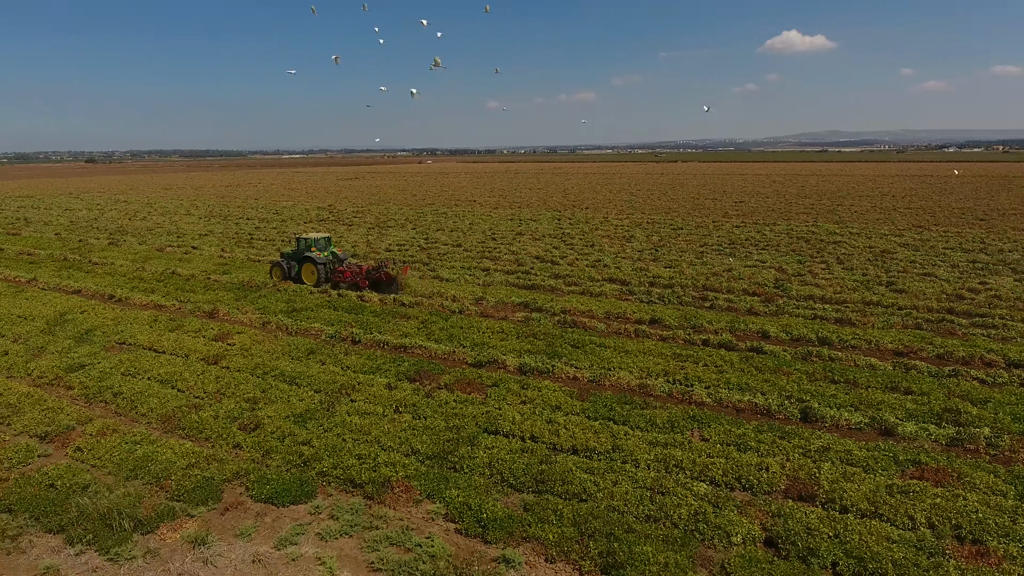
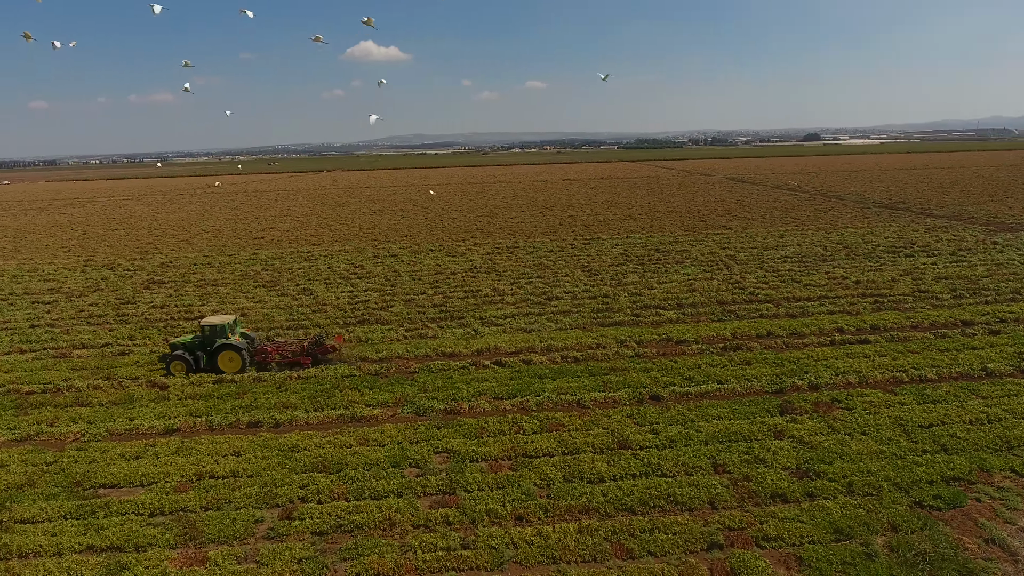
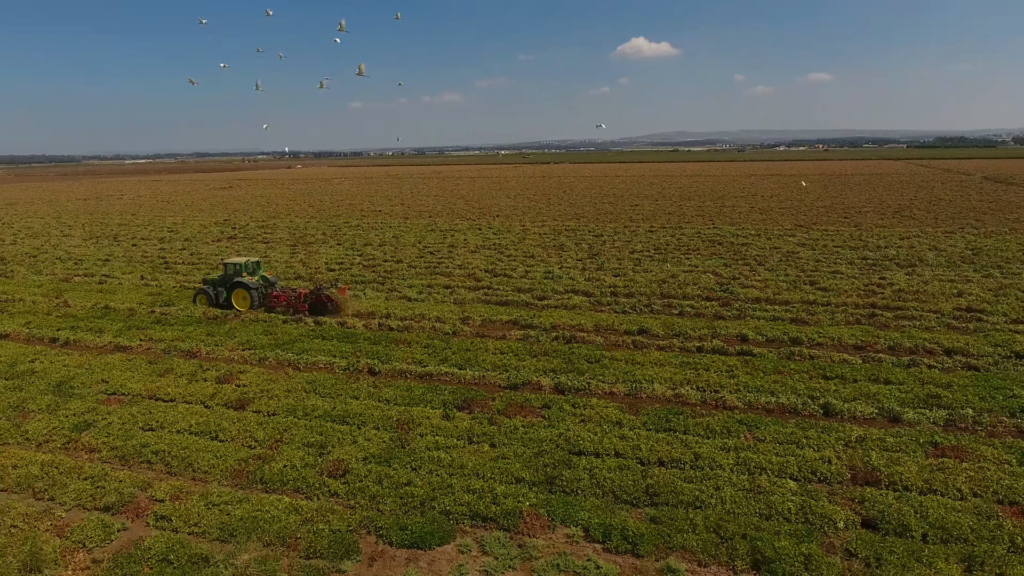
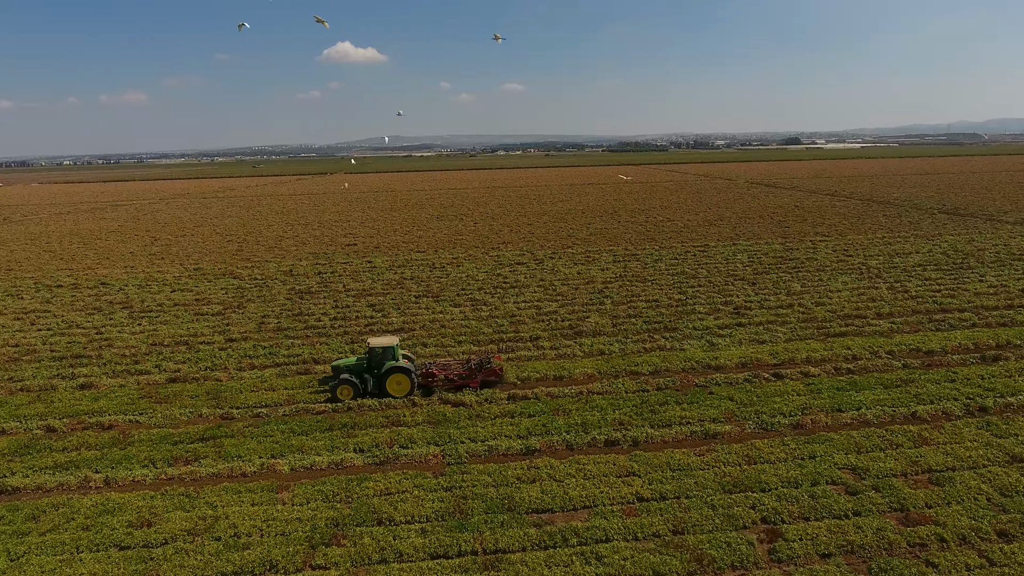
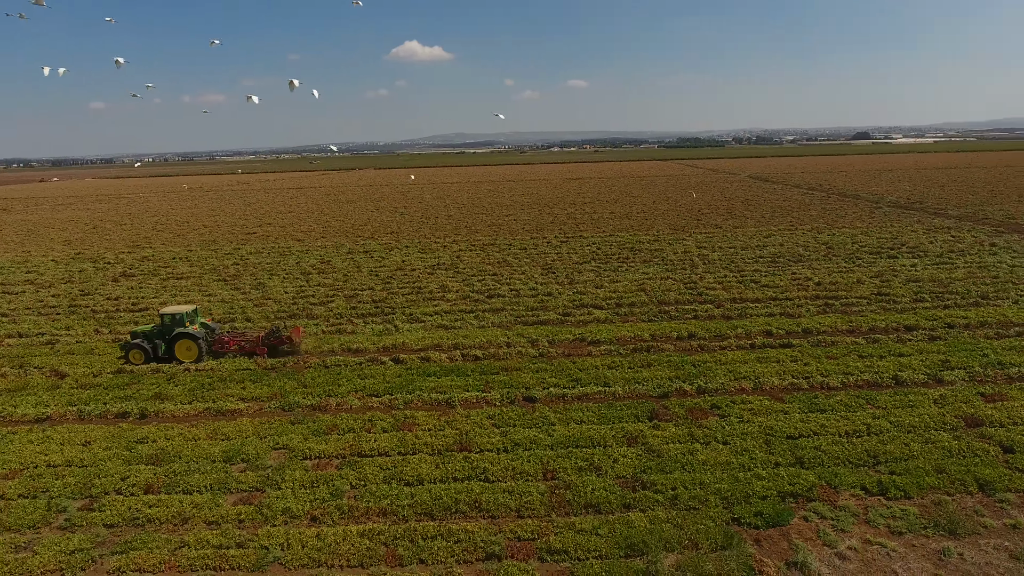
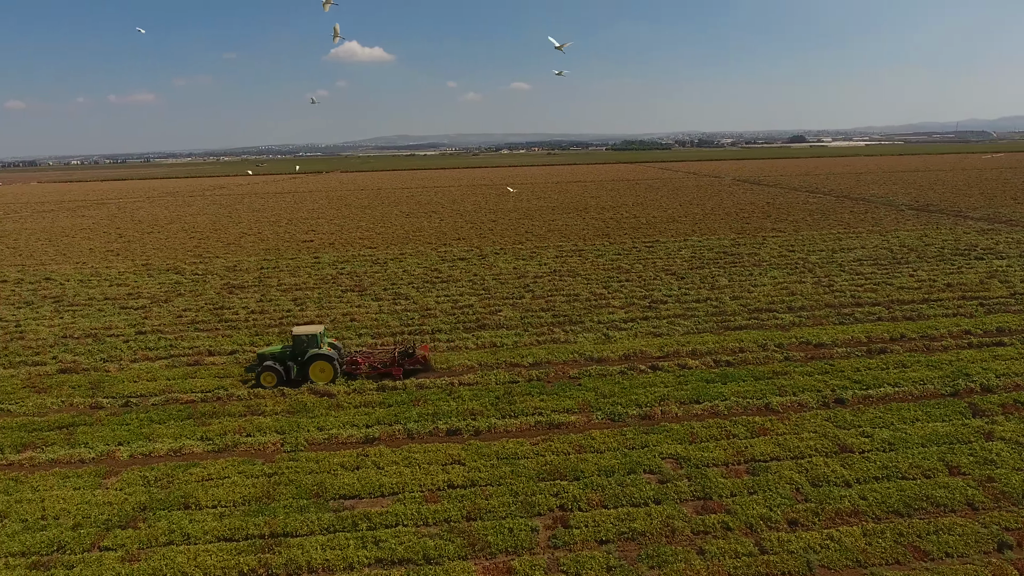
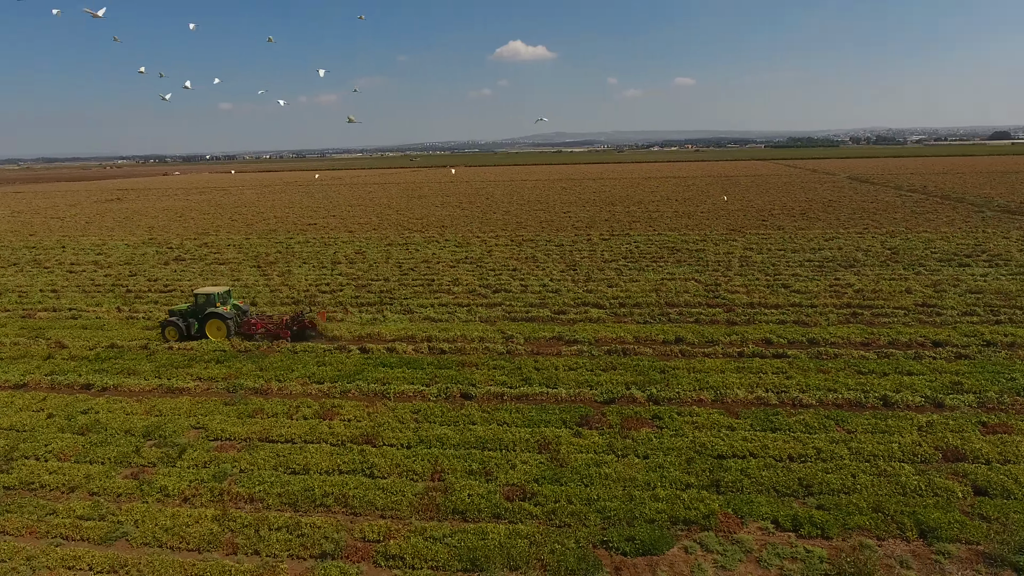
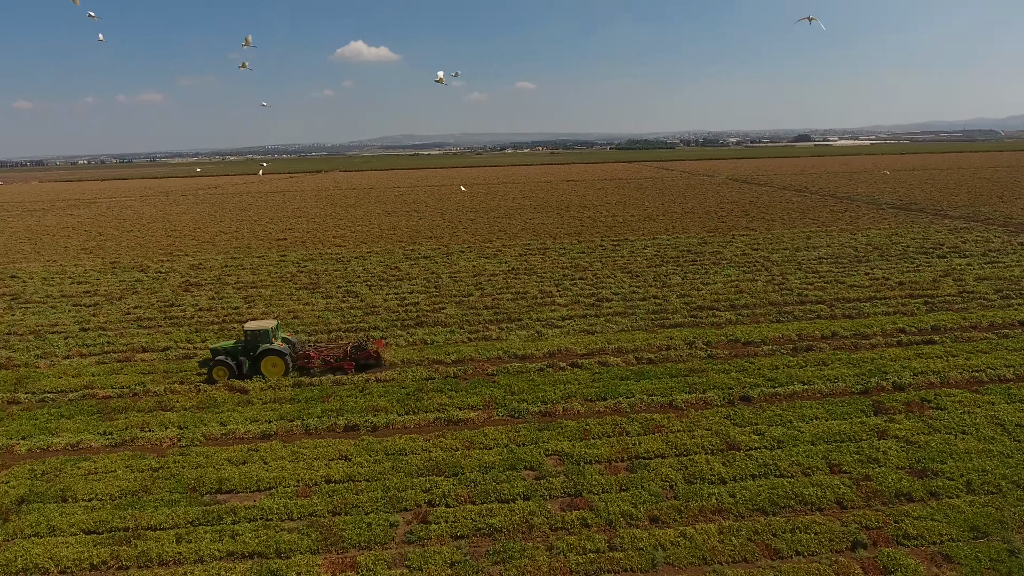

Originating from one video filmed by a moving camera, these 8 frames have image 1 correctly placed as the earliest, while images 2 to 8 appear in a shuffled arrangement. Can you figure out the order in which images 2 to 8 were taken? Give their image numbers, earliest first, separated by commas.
3, 7, 5, 2, 8, 6, 4
